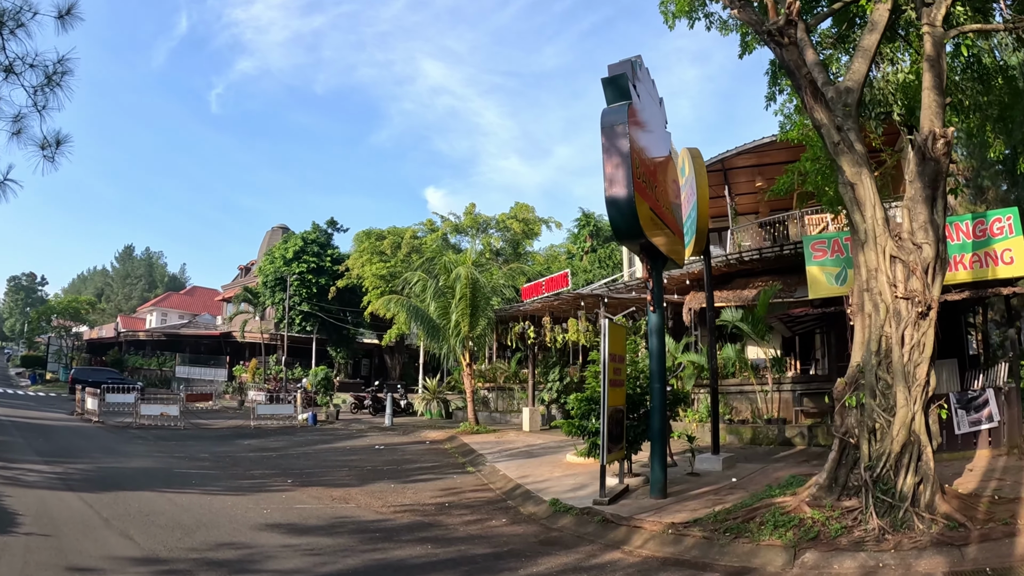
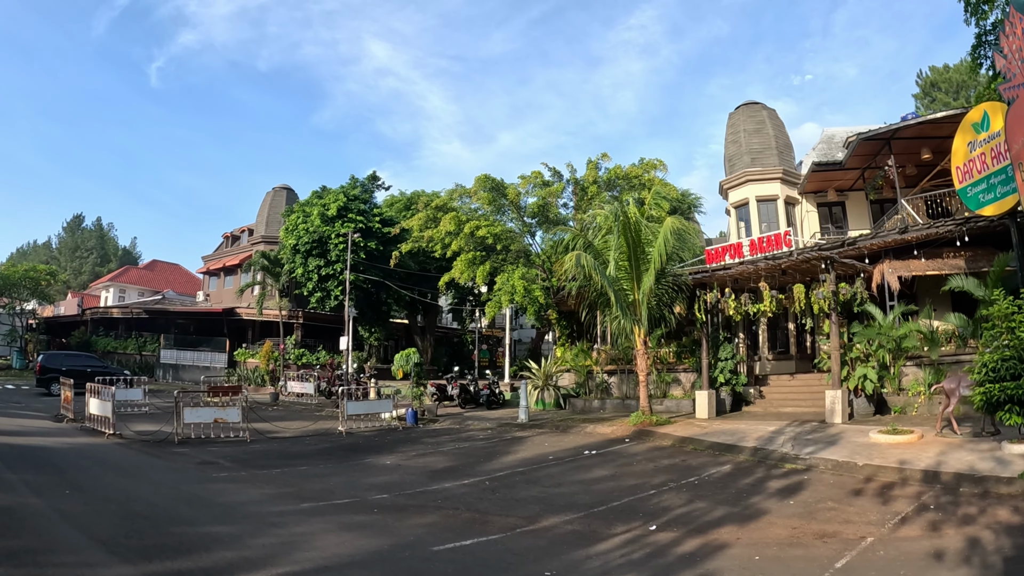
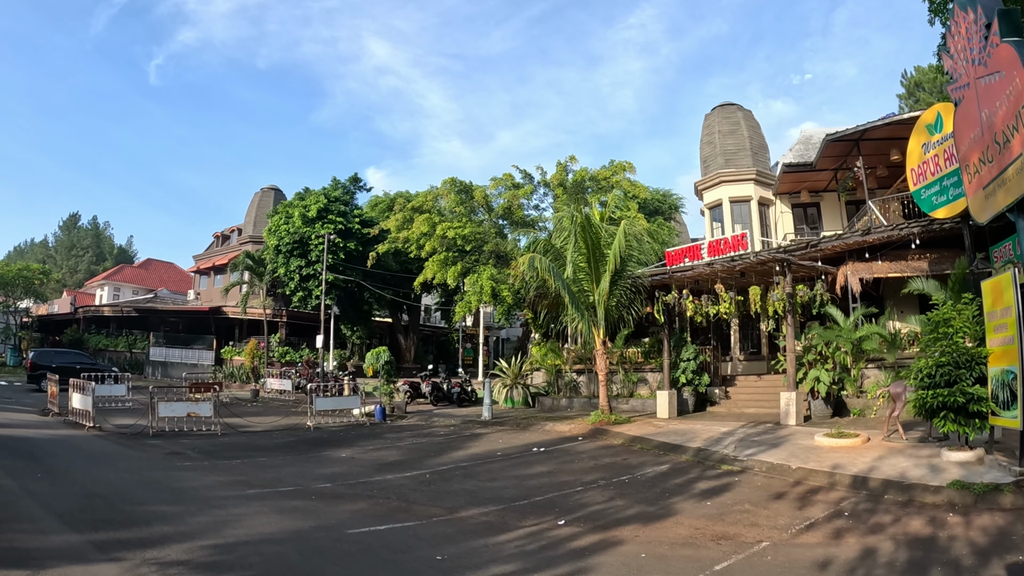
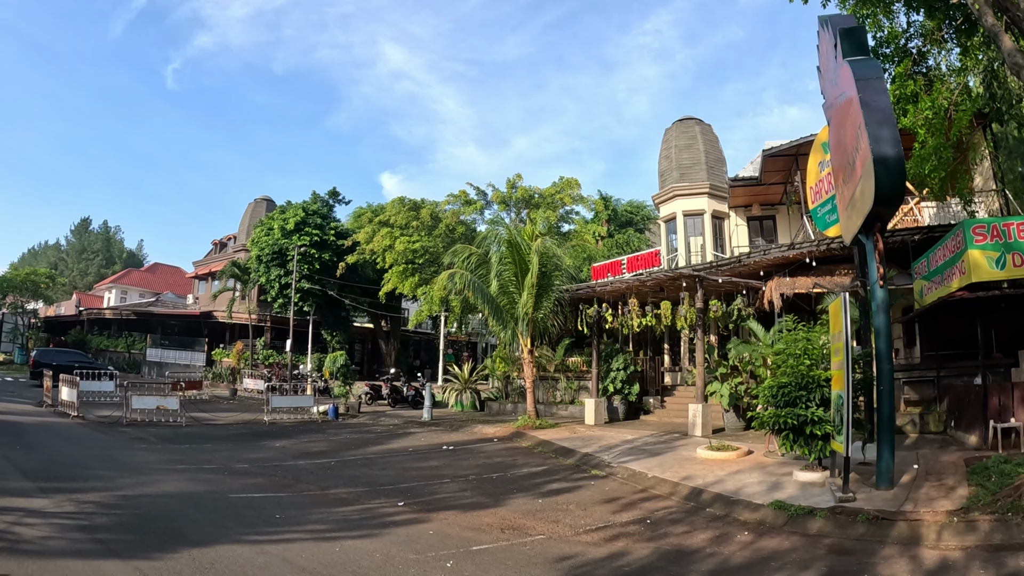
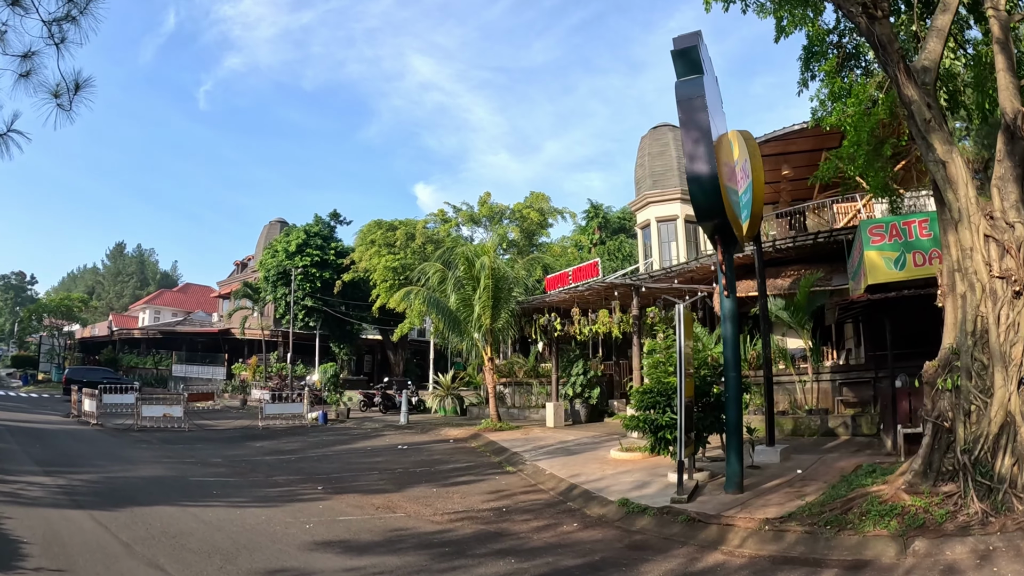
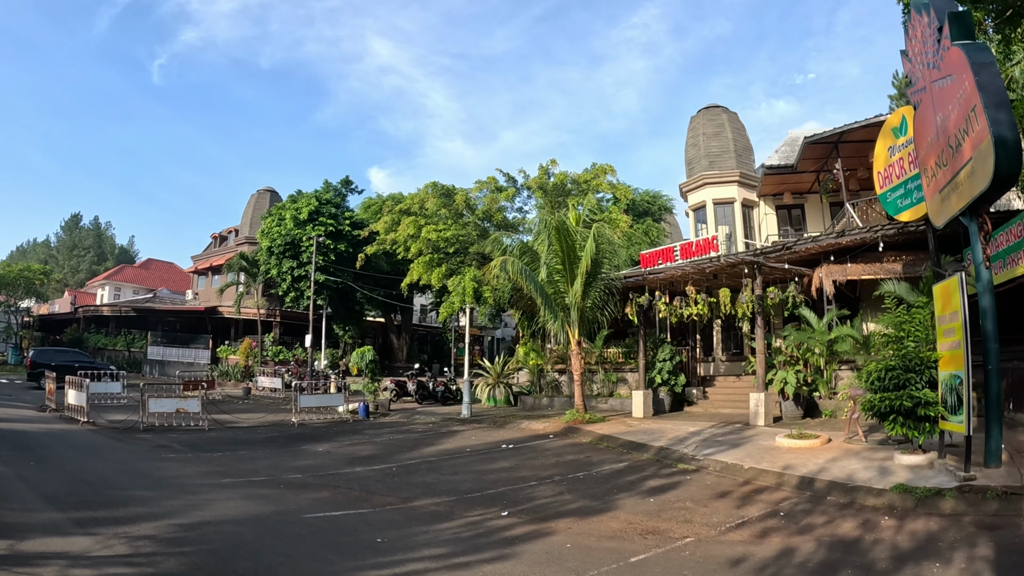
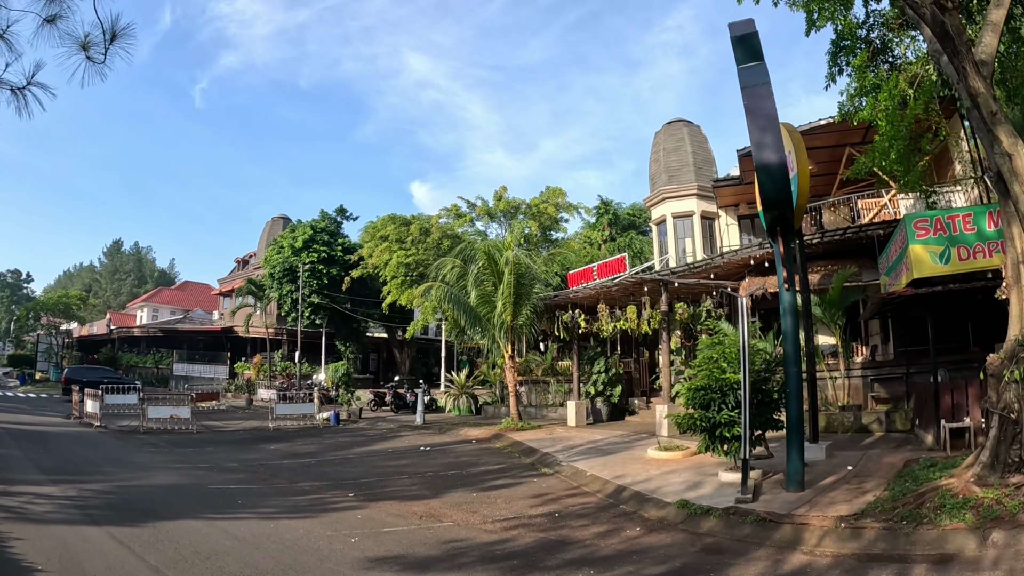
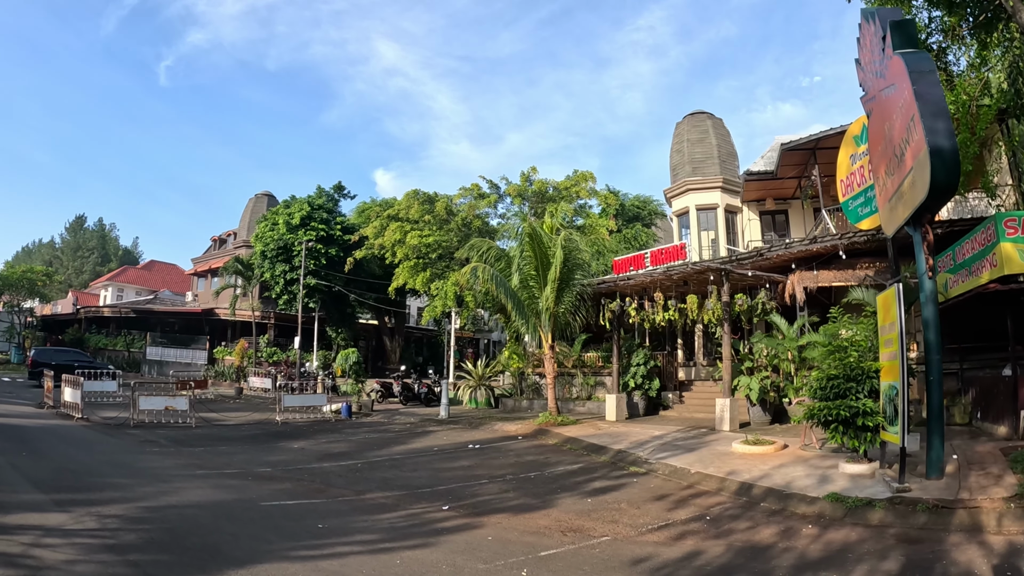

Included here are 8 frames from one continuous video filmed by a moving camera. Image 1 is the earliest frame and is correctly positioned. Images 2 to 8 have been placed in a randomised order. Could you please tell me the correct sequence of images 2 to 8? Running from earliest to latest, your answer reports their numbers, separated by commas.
5, 7, 4, 8, 6, 3, 2
